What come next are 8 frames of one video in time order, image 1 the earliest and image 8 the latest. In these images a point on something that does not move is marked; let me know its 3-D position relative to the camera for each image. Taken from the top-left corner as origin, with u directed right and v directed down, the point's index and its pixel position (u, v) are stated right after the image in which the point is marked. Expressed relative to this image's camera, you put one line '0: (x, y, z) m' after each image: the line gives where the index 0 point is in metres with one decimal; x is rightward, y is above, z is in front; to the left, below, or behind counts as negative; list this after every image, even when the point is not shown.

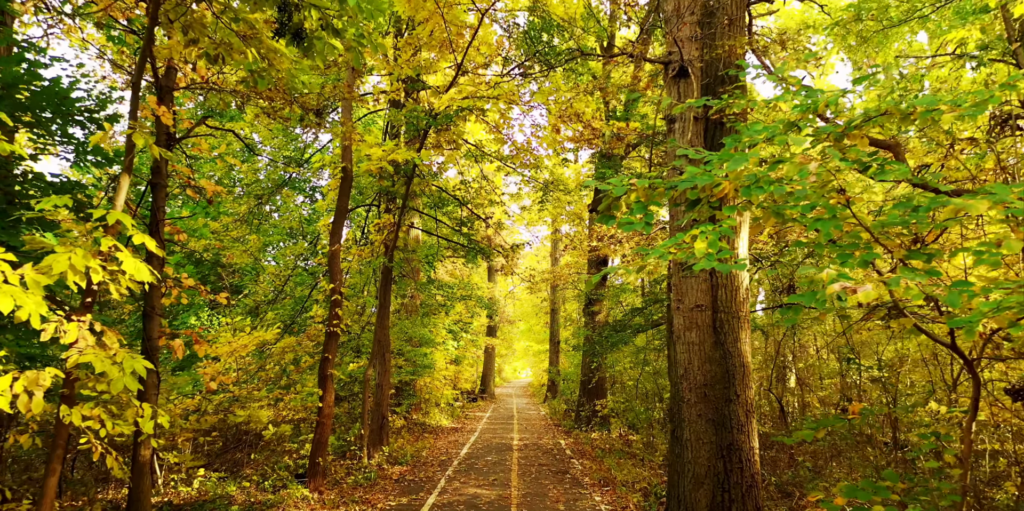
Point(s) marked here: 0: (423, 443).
0: (-1.9, -4.0, +14.4) m
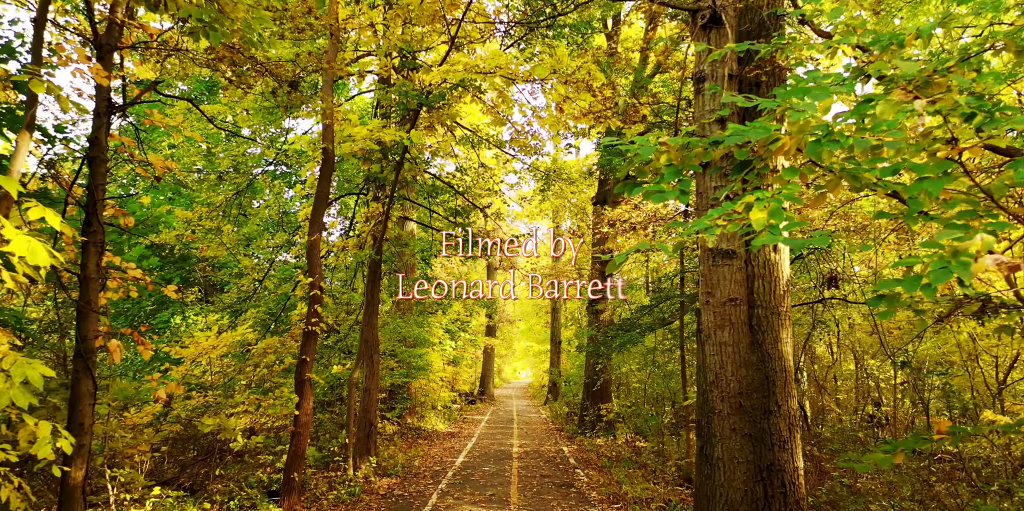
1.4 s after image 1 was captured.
0: (-1.9, -3.9, +13.4) m
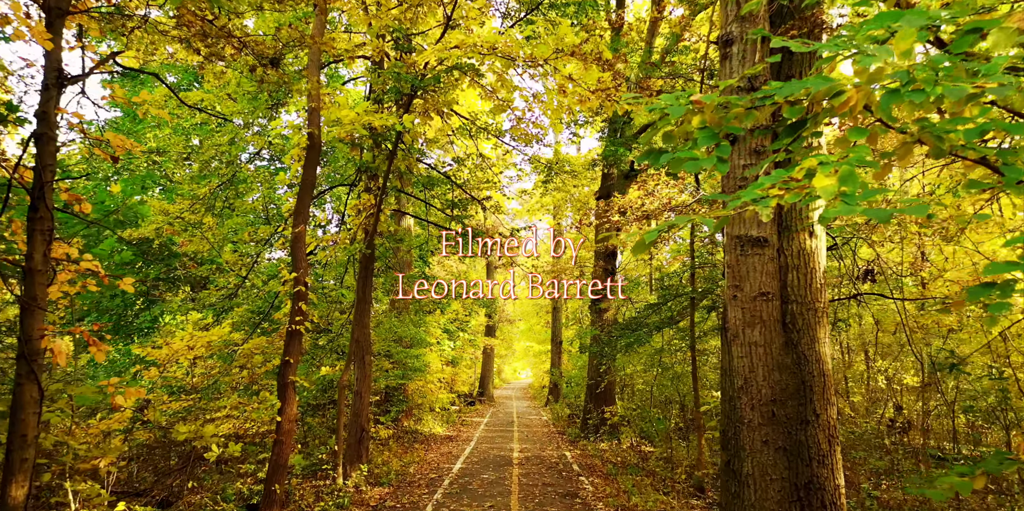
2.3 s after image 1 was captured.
0: (-1.9, -3.8, +12.8) m
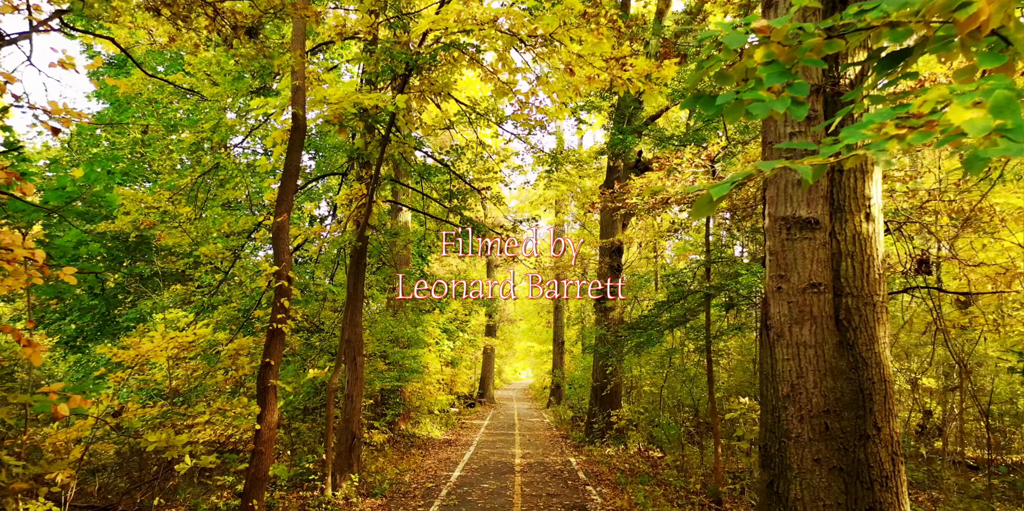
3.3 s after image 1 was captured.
0: (-1.9, -3.7, +12.1) m
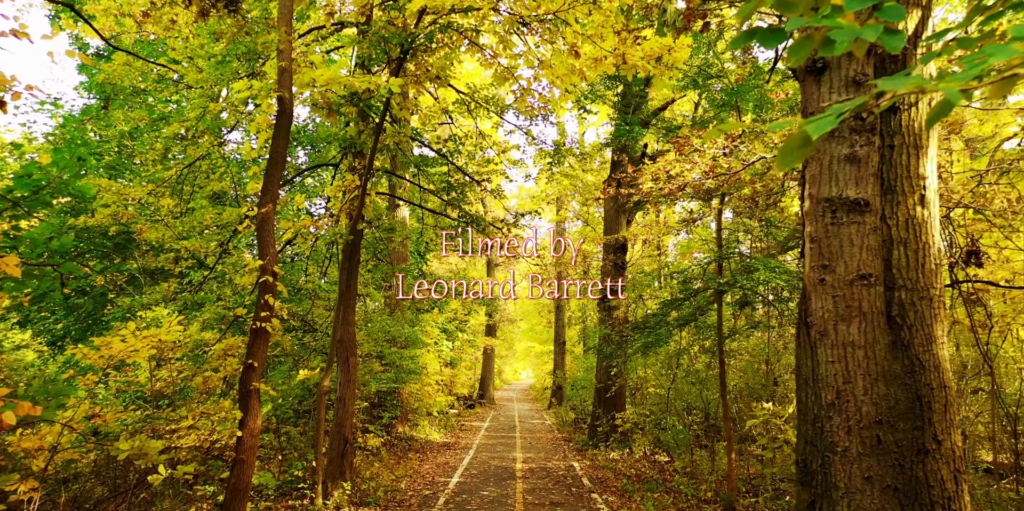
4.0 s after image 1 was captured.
0: (-1.8, -3.6, +11.6) m
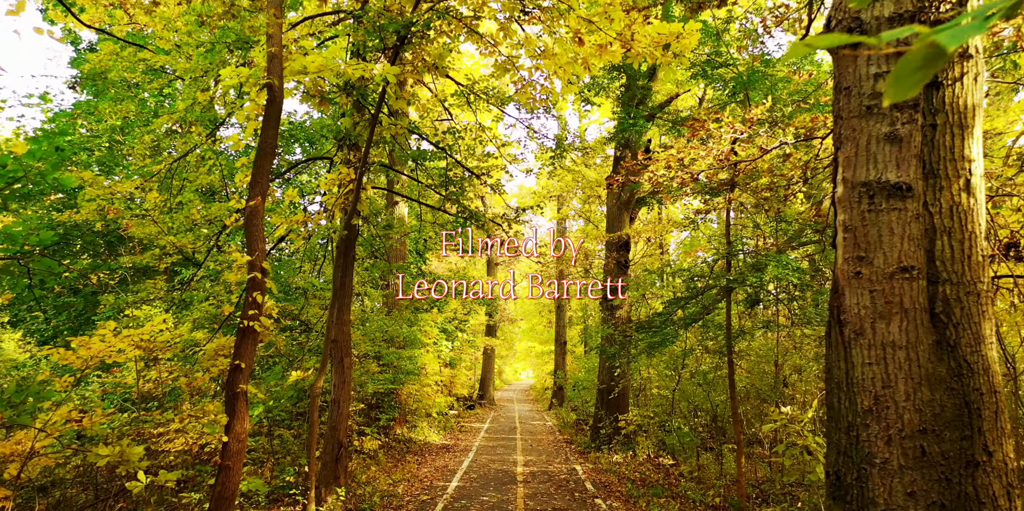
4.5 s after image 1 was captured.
0: (-1.8, -3.6, +11.3) m
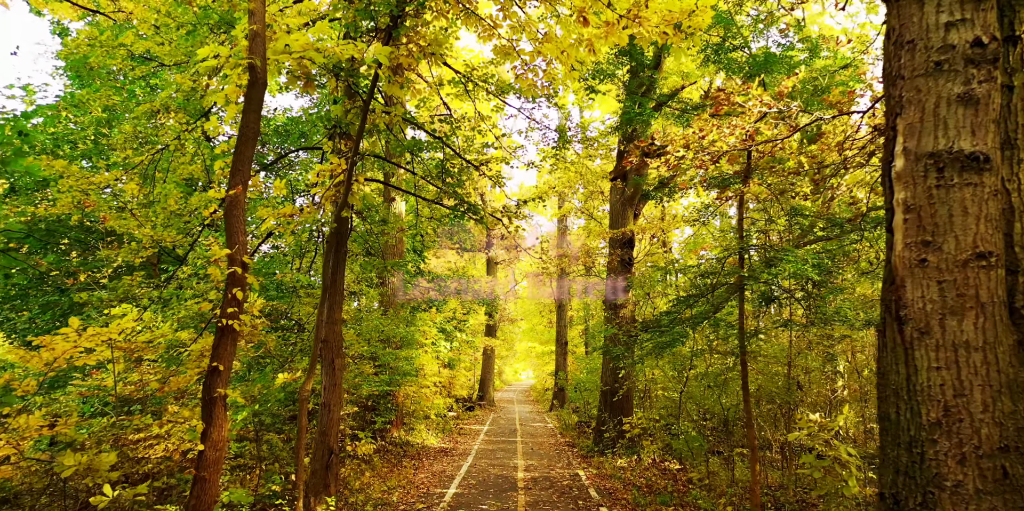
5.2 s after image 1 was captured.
0: (-1.8, -3.5, +10.8) m
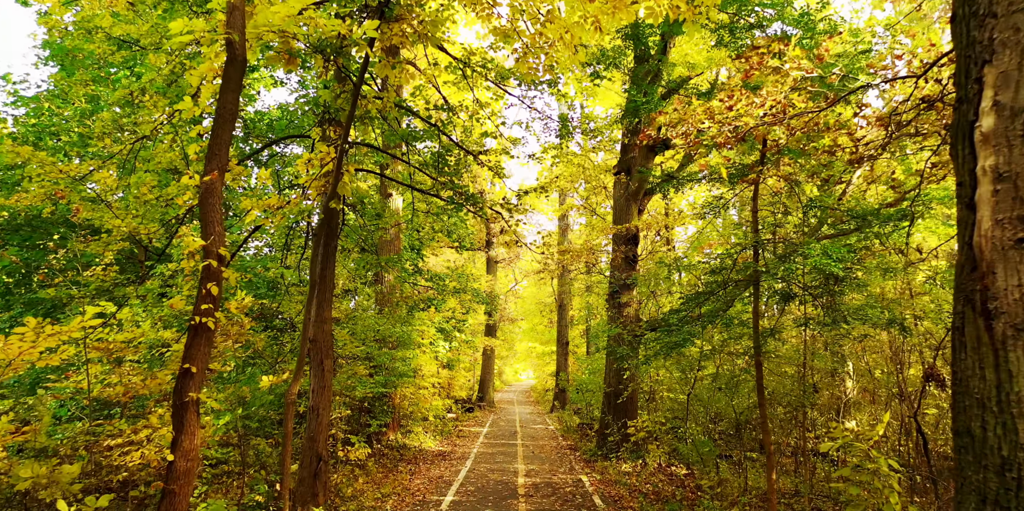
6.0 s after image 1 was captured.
0: (-1.8, -3.5, +10.3) m
